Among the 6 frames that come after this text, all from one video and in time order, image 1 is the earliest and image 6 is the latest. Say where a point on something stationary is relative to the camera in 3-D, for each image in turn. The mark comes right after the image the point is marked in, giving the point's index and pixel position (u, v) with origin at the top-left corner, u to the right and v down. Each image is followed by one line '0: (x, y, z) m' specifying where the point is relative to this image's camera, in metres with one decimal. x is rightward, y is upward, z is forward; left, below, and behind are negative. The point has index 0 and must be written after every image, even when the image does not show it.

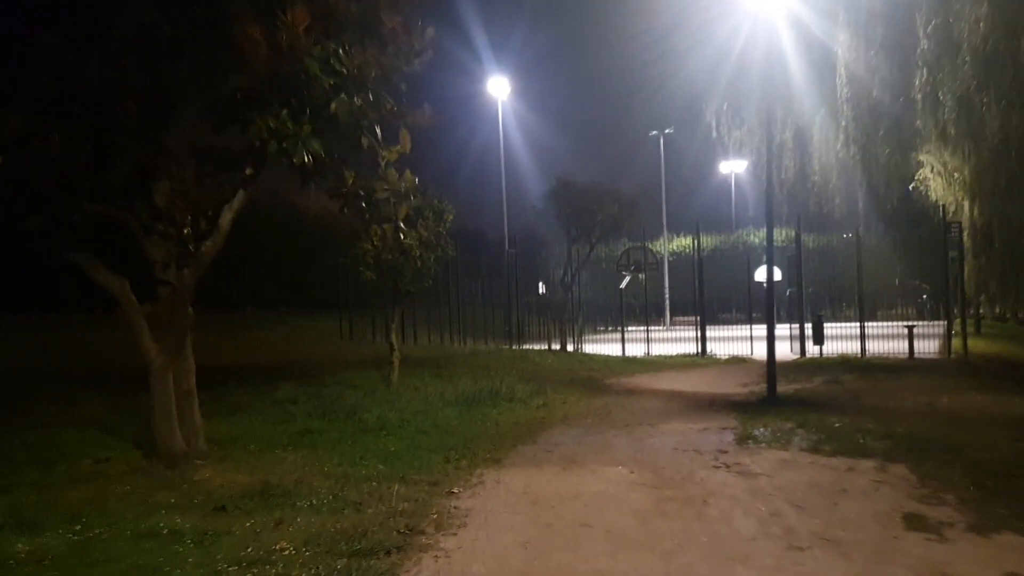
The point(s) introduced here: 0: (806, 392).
0: (+4.0, -1.4, +14.6) m
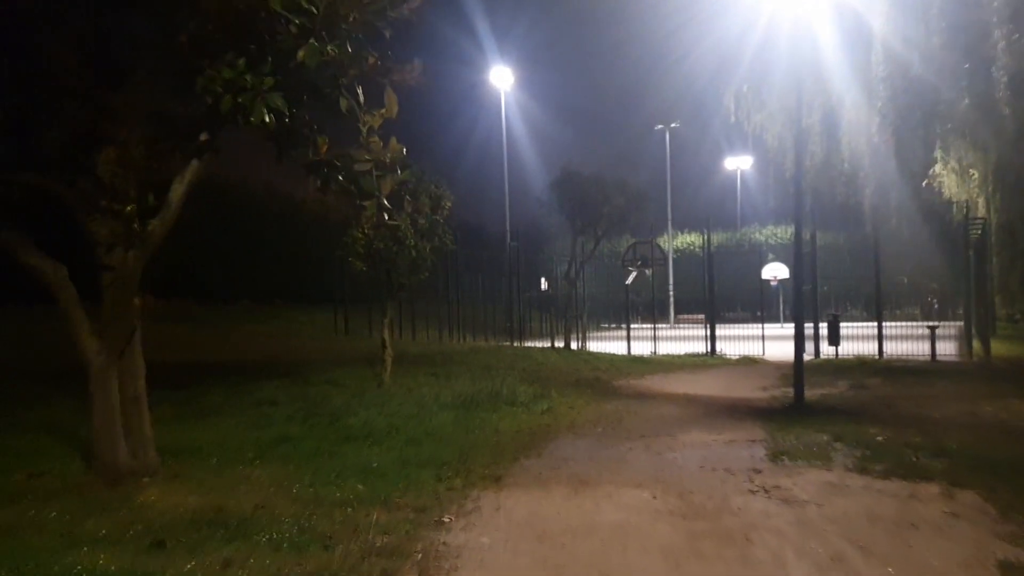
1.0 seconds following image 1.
0: (+4.0, -1.4, +13.5) m
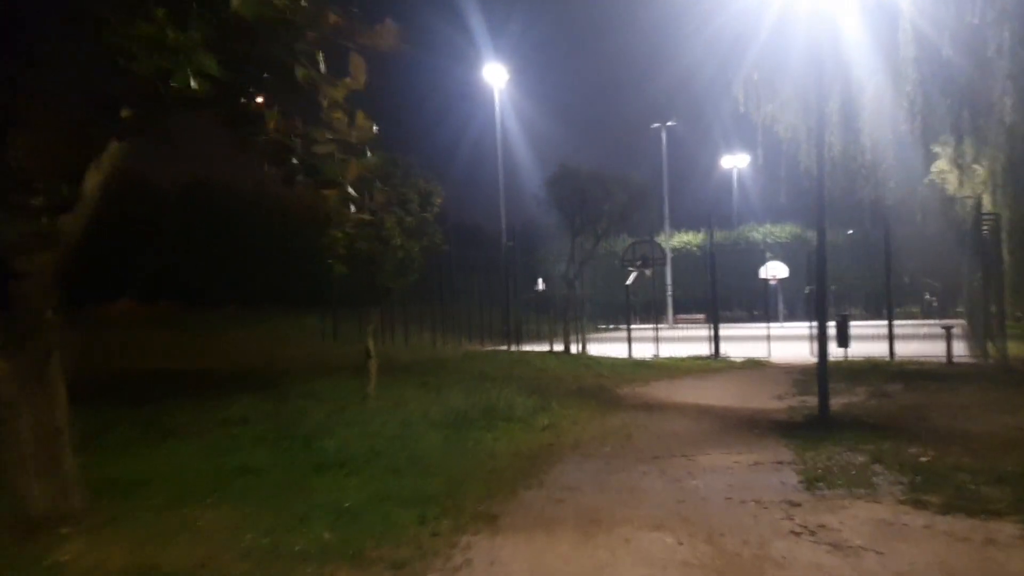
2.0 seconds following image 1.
0: (+3.9, -1.4, +12.4) m
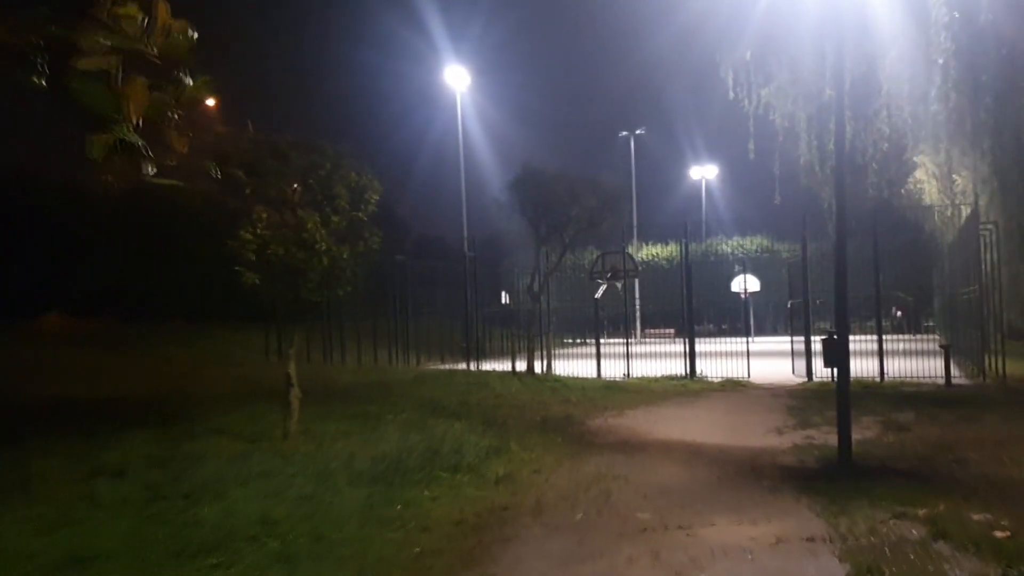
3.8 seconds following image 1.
0: (+3.5, -1.5, +10.3) m
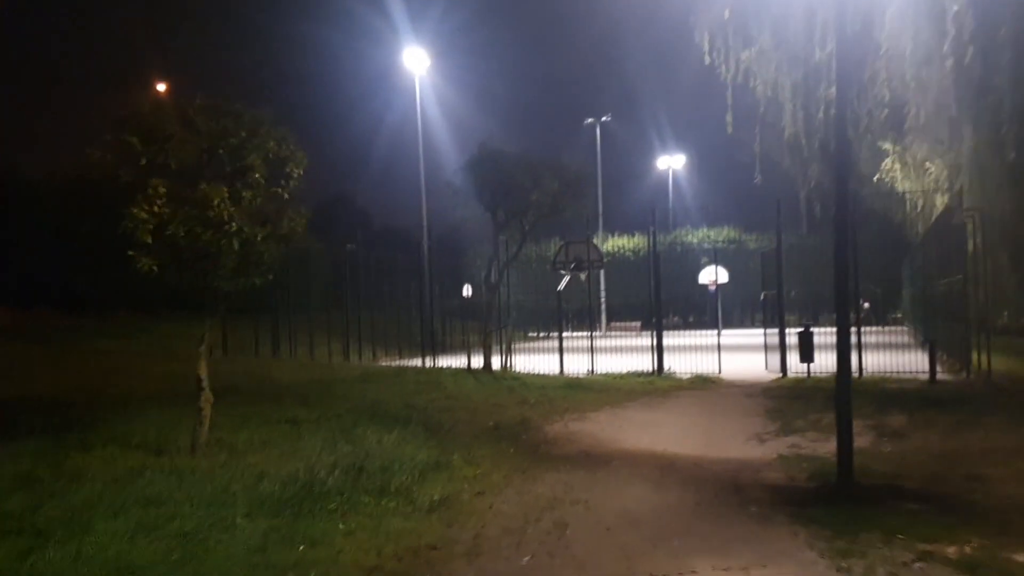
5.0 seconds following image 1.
0: (+3.0, -1.4, +9.0) m
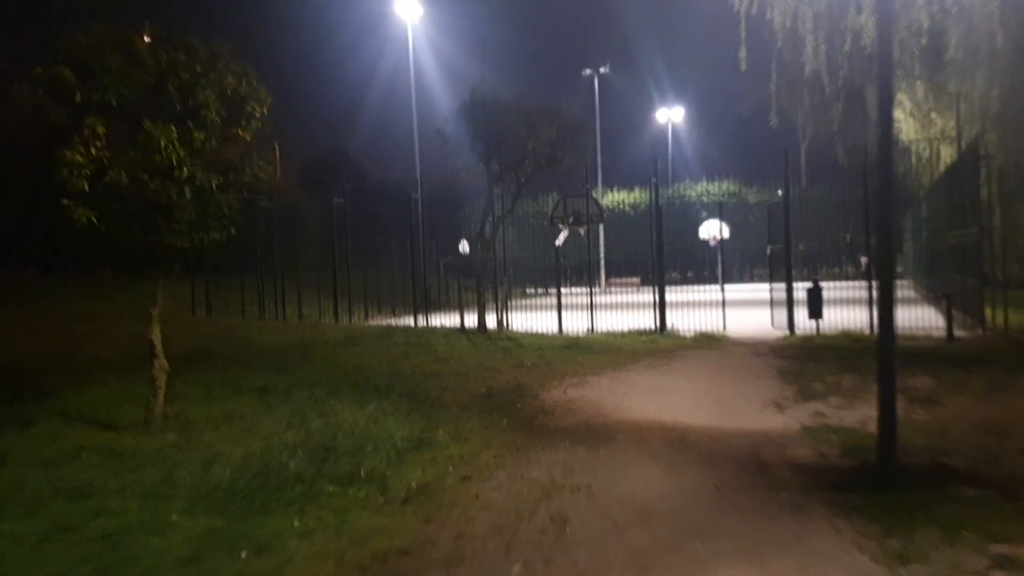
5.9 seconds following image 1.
0: (+2.9, -1.1, +8.0) m
